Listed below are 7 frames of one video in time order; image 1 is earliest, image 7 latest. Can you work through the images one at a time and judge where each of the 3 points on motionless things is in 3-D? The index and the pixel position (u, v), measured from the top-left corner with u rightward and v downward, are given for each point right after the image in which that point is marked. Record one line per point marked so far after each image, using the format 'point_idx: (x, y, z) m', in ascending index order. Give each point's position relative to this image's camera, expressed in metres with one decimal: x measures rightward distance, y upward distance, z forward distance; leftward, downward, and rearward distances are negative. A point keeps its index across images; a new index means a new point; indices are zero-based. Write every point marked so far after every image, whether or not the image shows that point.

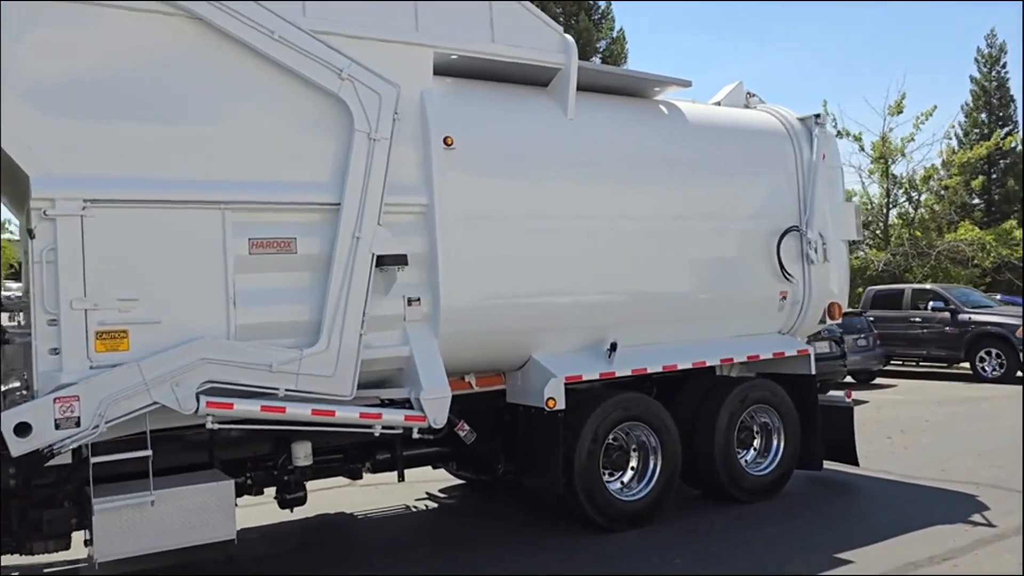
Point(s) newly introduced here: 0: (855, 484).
0: (+3.2, -1.8, +7.9) m
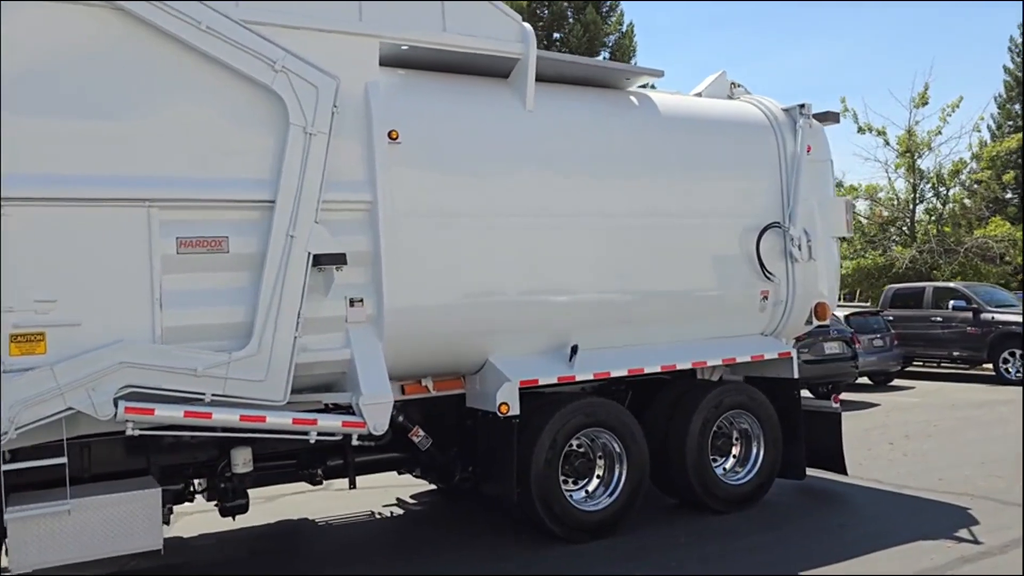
0: (+2.9, -1.8, +7.5) m
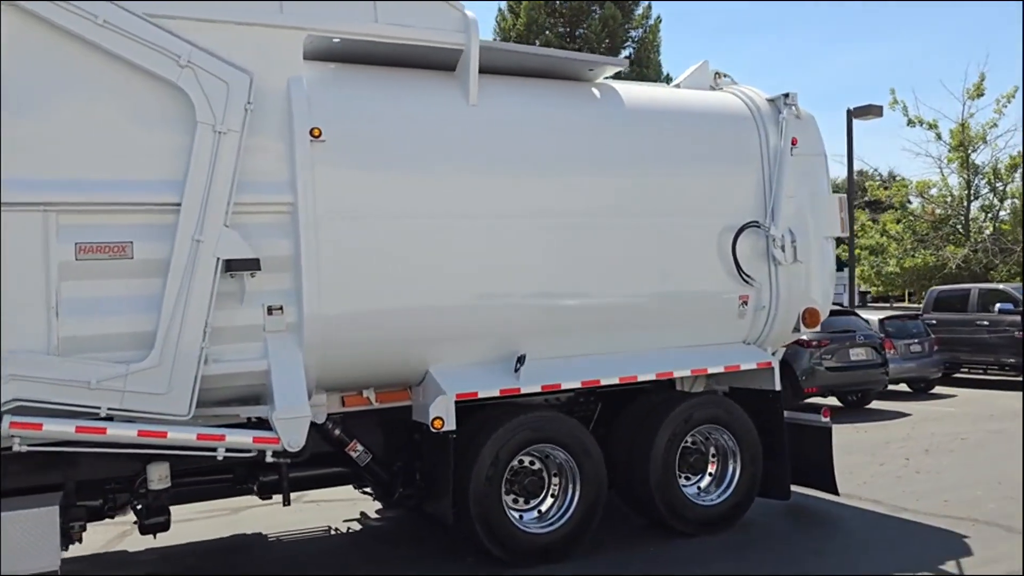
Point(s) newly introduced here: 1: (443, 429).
0: (+2.6, -1.9, +6.9) m
1: (-0.5, -0.9, +5.7) m
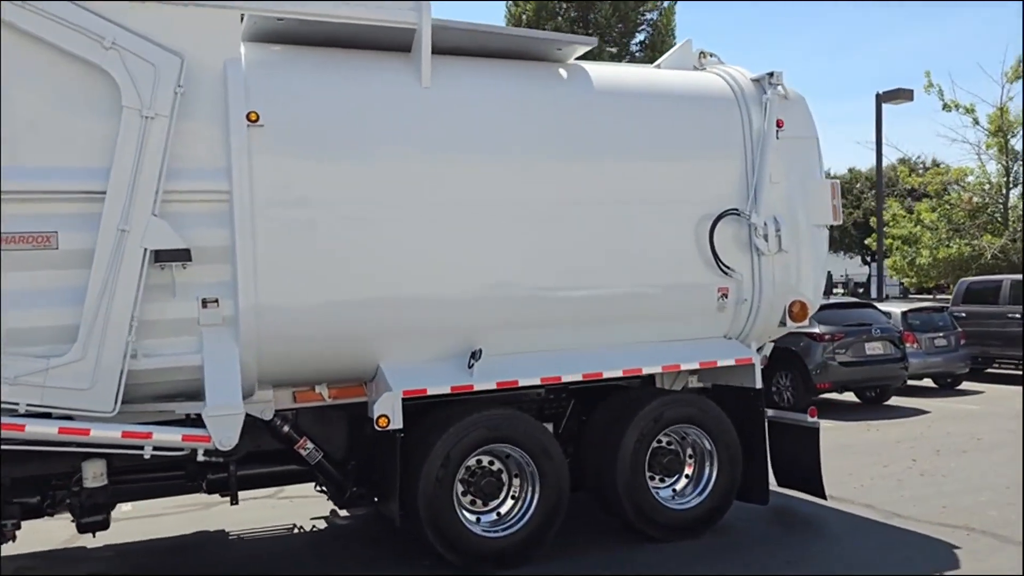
0: (+2.4, -1.8, +6.5) m
1: (-0.8, -0.9, +5.4) m
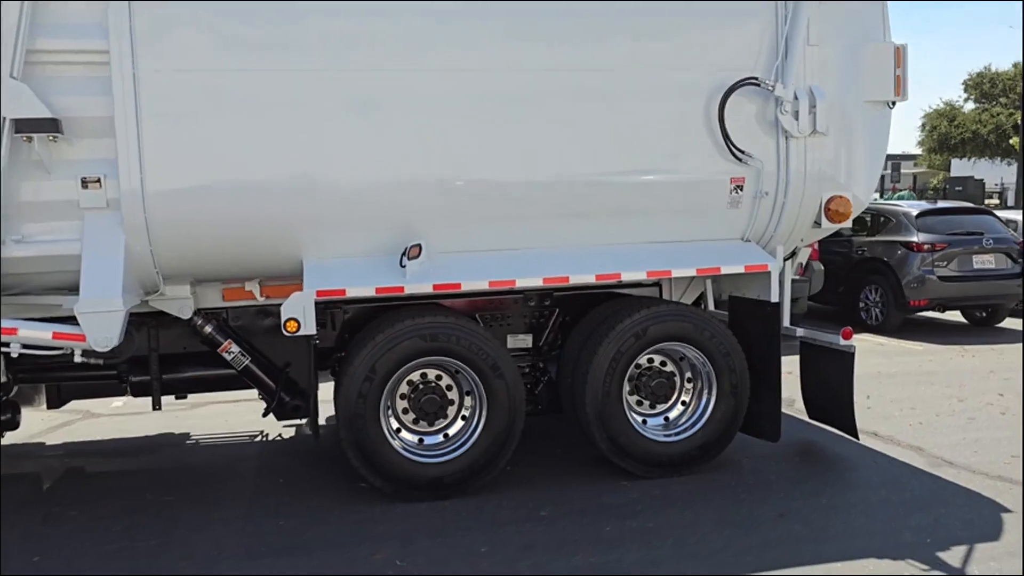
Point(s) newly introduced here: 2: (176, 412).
0: (+2.1, -1.1, +5.4) m
1: (-1.2, -0.2, +4.7) m
2: (-2.9, -1.1, +7.3) m
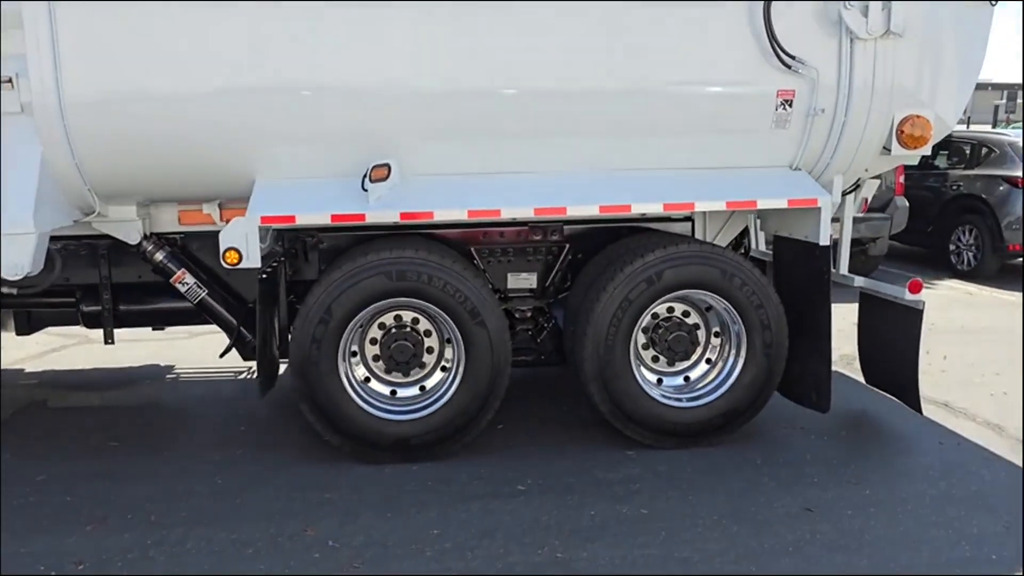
0: (+2.0, -0.8, +4.5) m
1: (-1.2, +0.1, +4.0) m
2: (-2.7, -0.4, +6.9) m
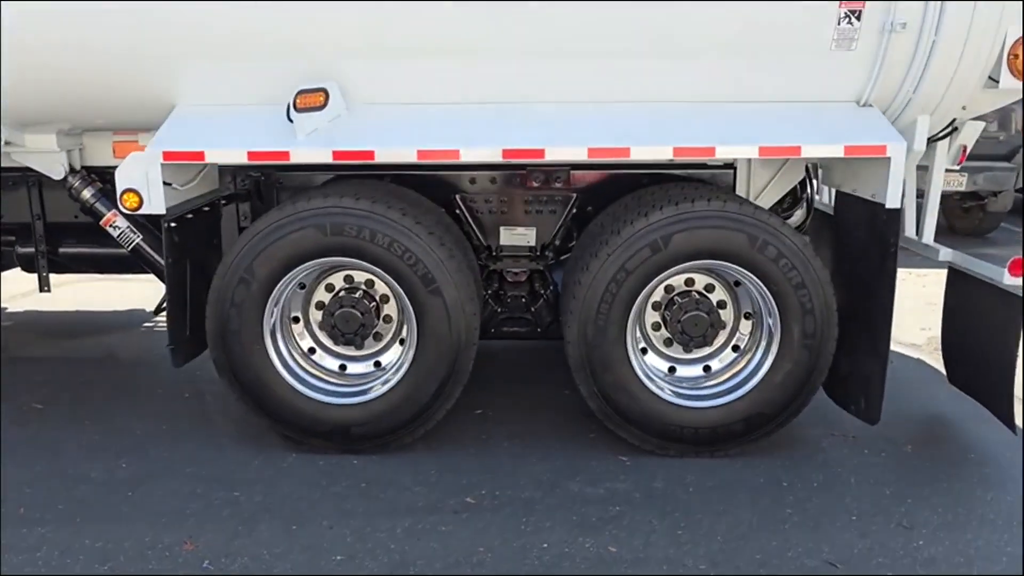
0: (+1.9, -0.8, +3.4) m
1: (-1.4, +0.3, +3.3) m
2: (-2.5, +0.1, +6.4) m
